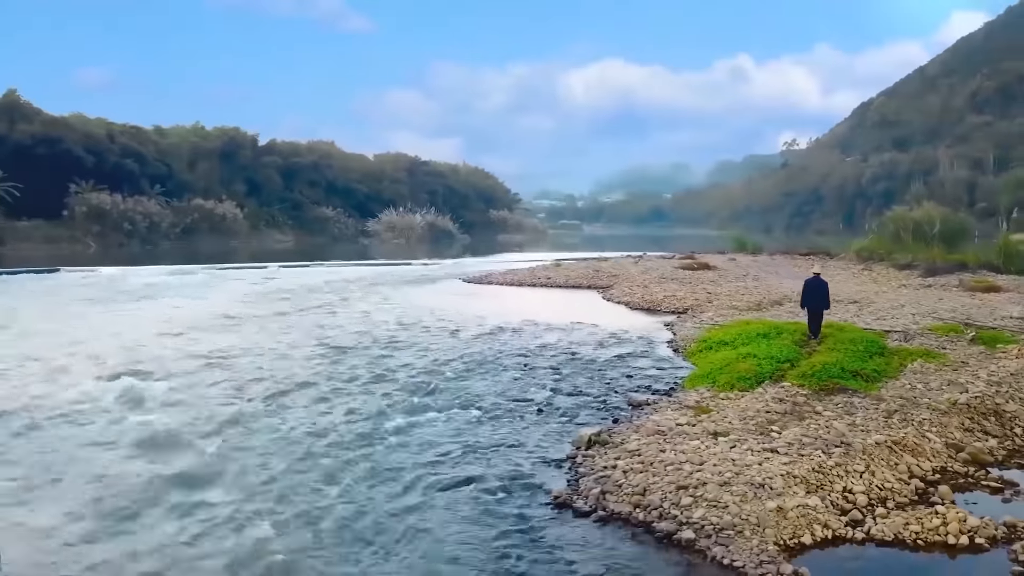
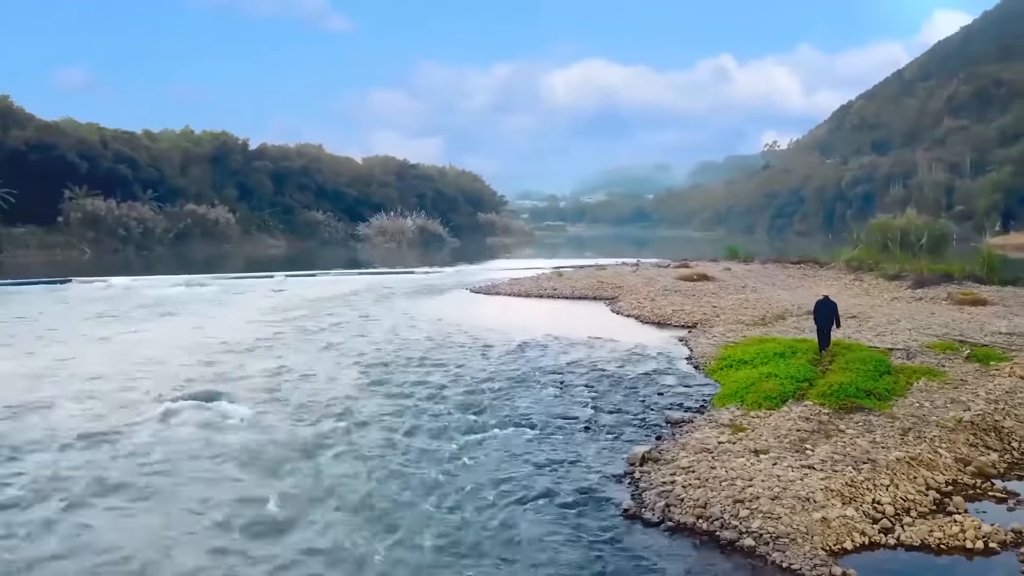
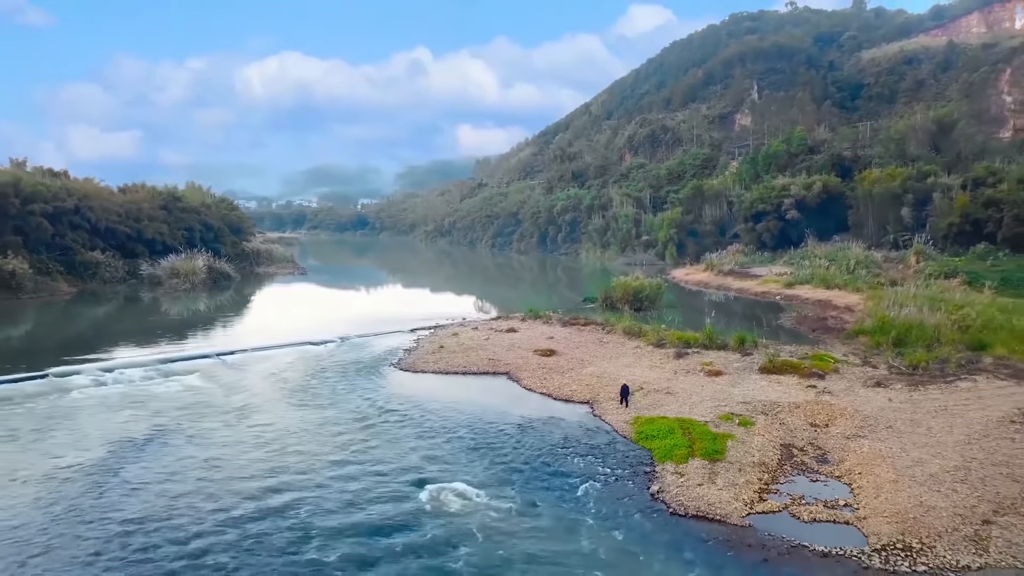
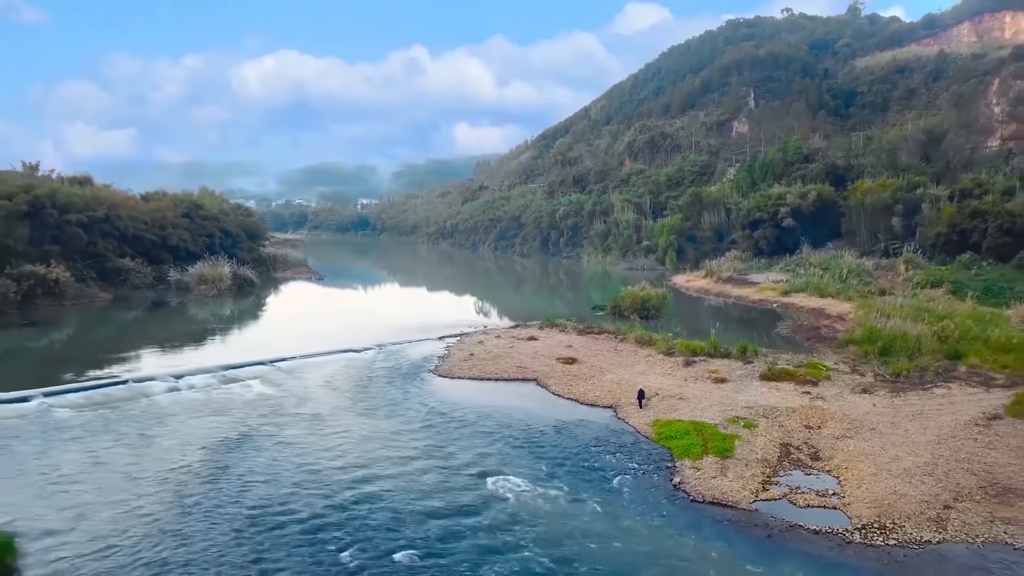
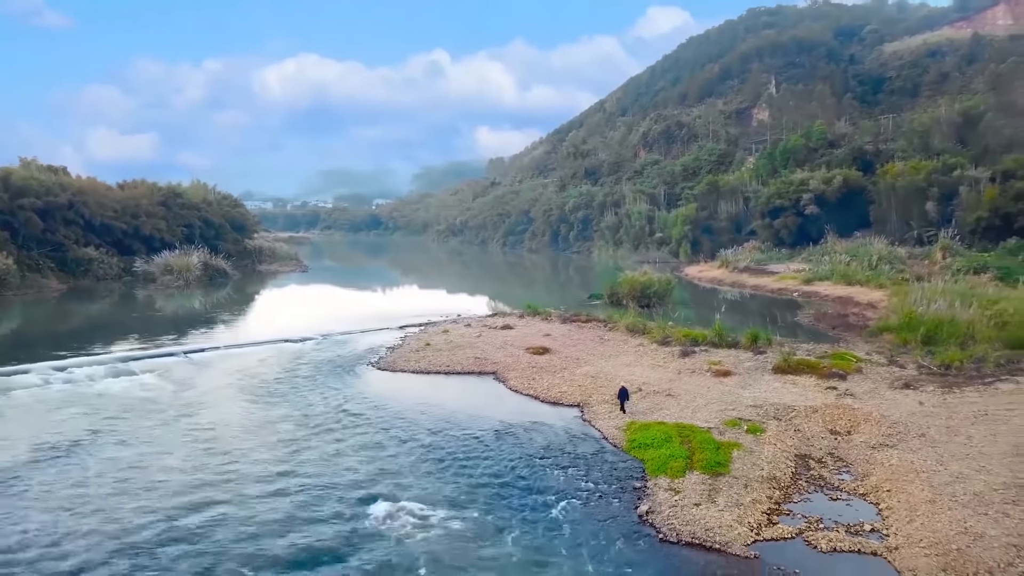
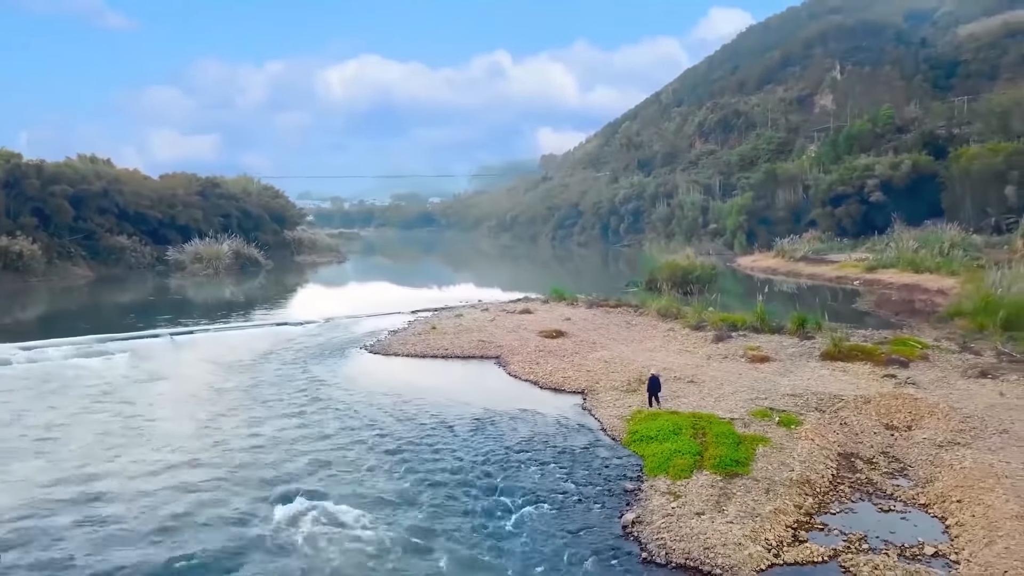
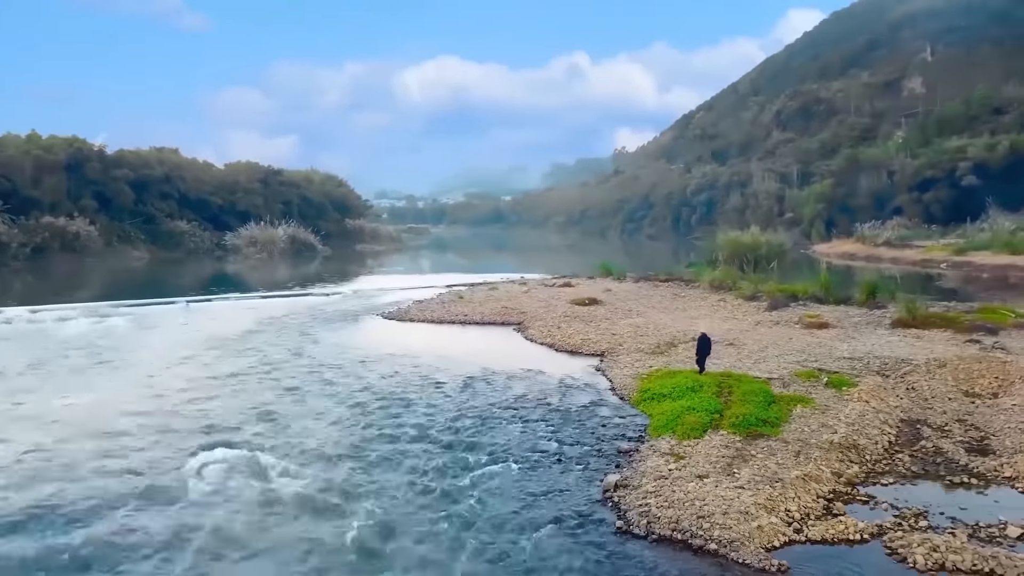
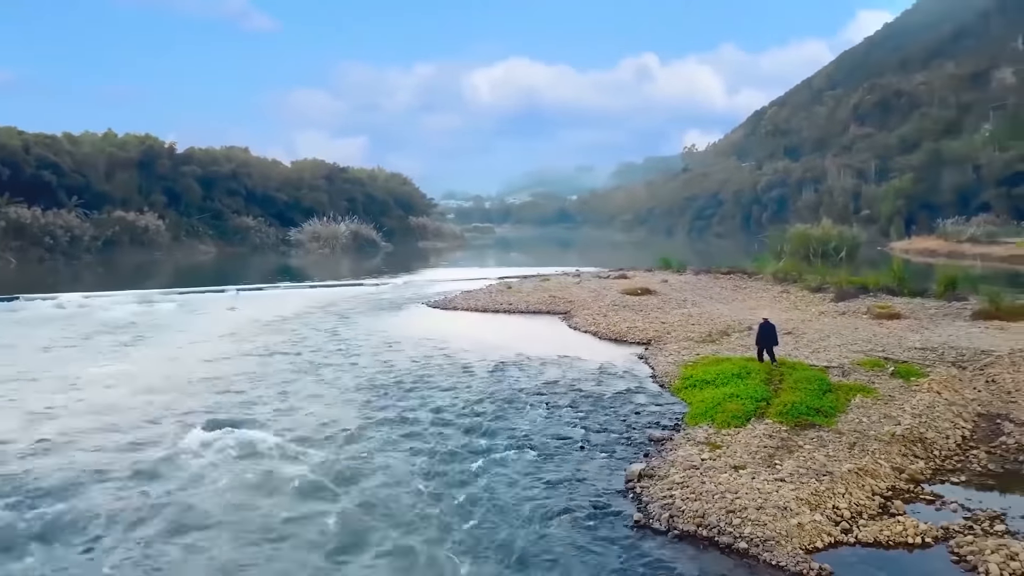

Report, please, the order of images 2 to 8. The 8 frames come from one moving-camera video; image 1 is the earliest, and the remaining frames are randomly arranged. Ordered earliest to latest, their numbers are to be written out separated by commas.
2, 8, 7, 6, 5, 3, 4
